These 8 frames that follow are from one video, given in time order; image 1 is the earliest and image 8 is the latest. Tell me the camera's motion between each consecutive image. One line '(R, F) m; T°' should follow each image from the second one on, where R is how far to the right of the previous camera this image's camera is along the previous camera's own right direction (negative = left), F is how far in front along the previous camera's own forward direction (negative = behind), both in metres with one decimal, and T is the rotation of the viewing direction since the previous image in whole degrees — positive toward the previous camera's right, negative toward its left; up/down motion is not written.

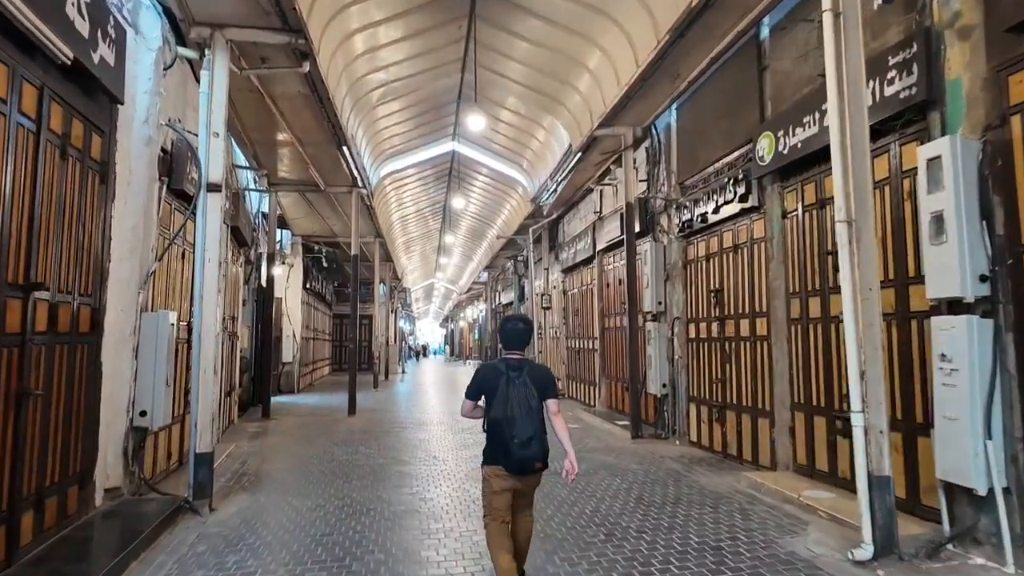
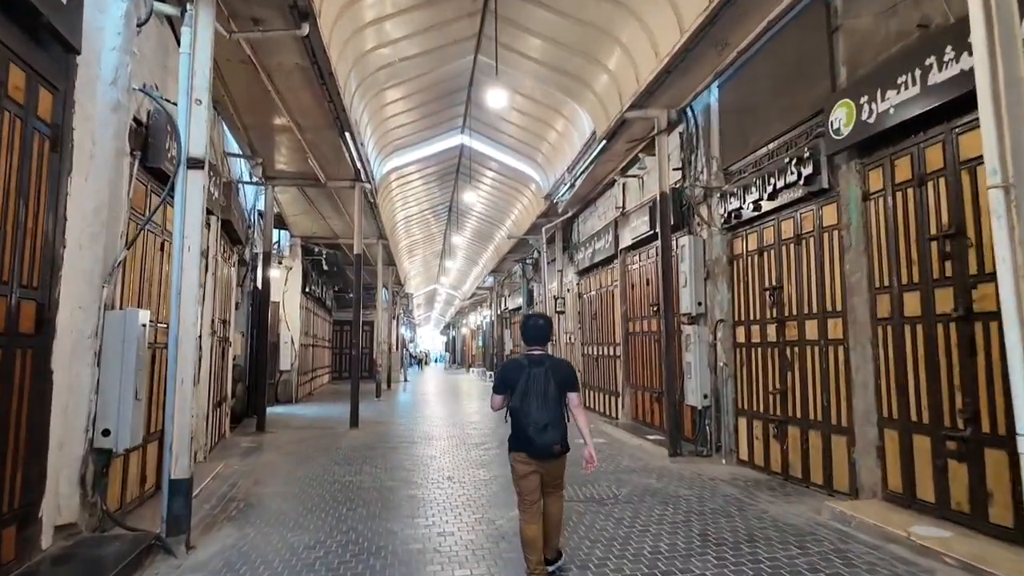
(-0.2, +0.8) m; 0°
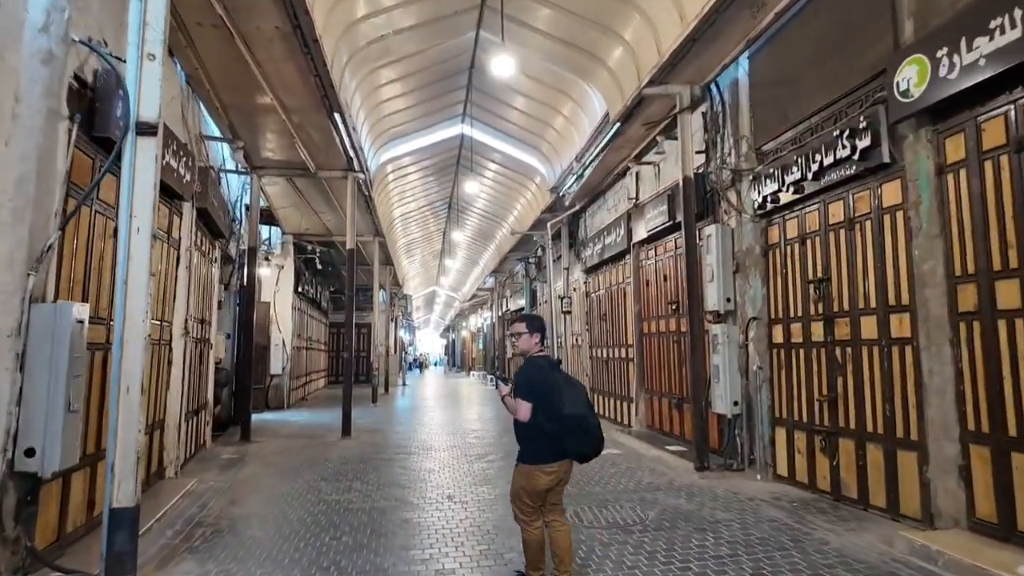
(-0.1, +0.7) m; 0°
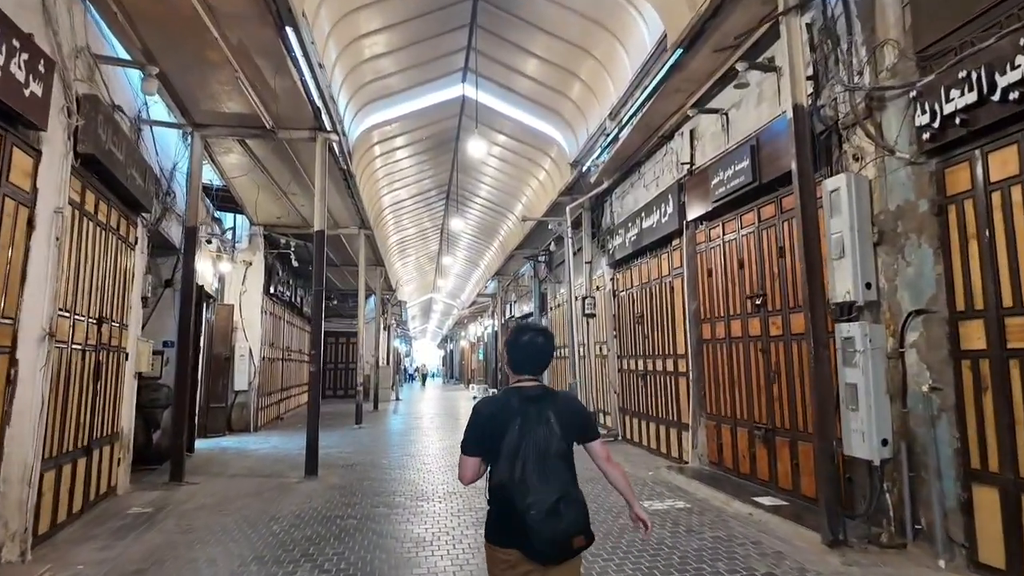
(-0.2, +2.0) m; 0°
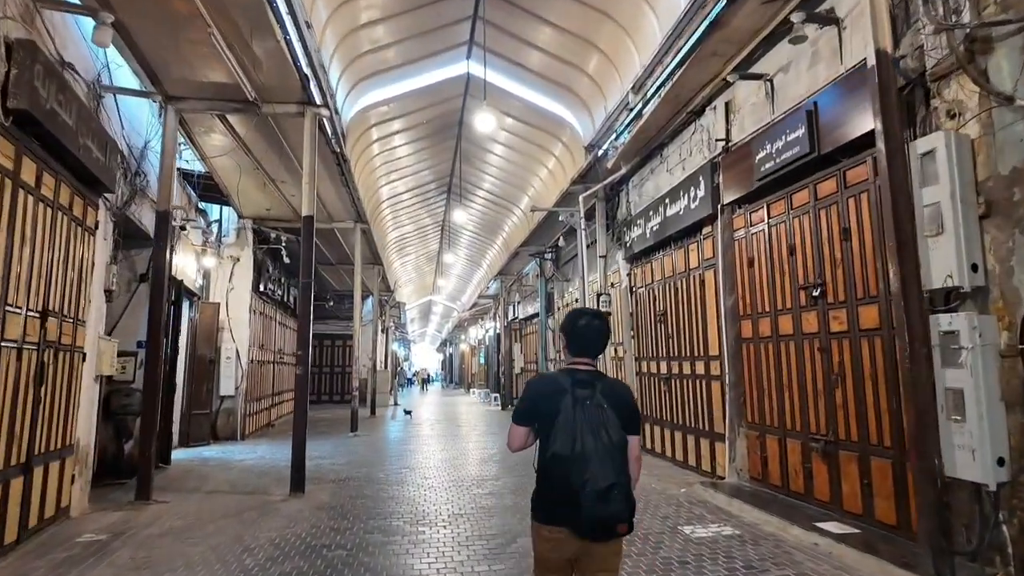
(-0.1, +0.7) m; 0°
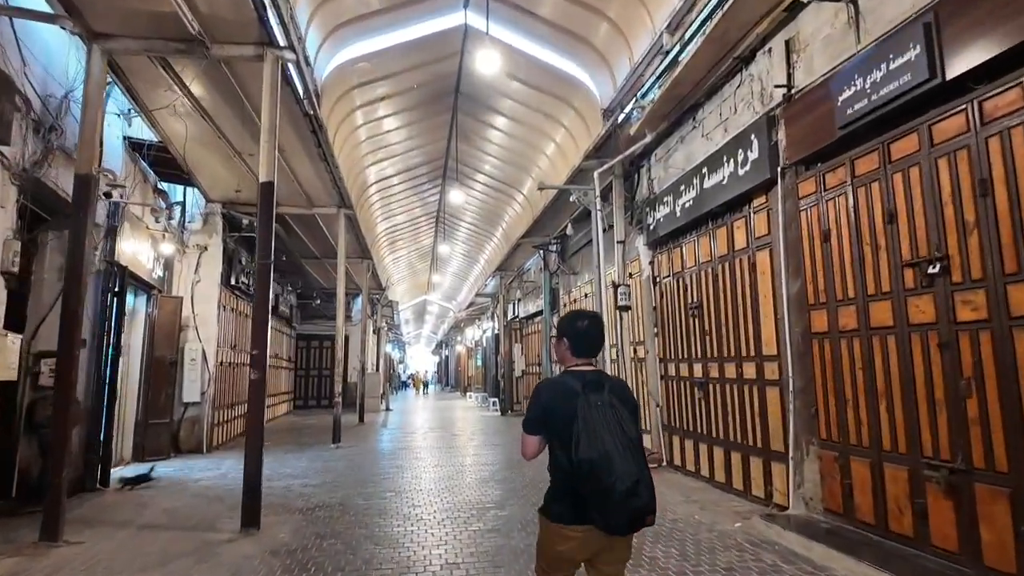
(-0.1, +1.2) m; 0°
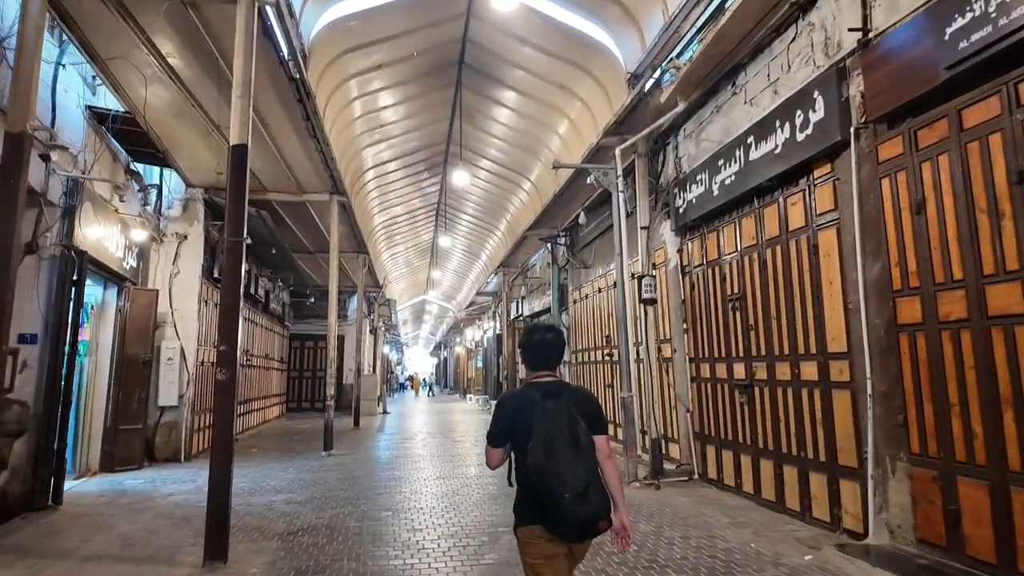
(-0.2, +0.8) m; 0°
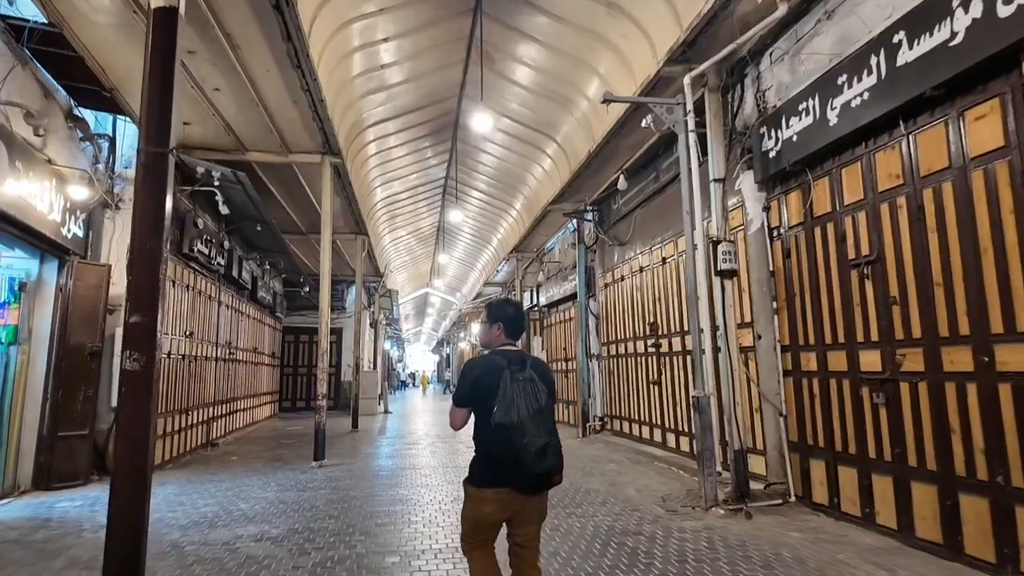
(-0.3, +1.4) m; 0°
